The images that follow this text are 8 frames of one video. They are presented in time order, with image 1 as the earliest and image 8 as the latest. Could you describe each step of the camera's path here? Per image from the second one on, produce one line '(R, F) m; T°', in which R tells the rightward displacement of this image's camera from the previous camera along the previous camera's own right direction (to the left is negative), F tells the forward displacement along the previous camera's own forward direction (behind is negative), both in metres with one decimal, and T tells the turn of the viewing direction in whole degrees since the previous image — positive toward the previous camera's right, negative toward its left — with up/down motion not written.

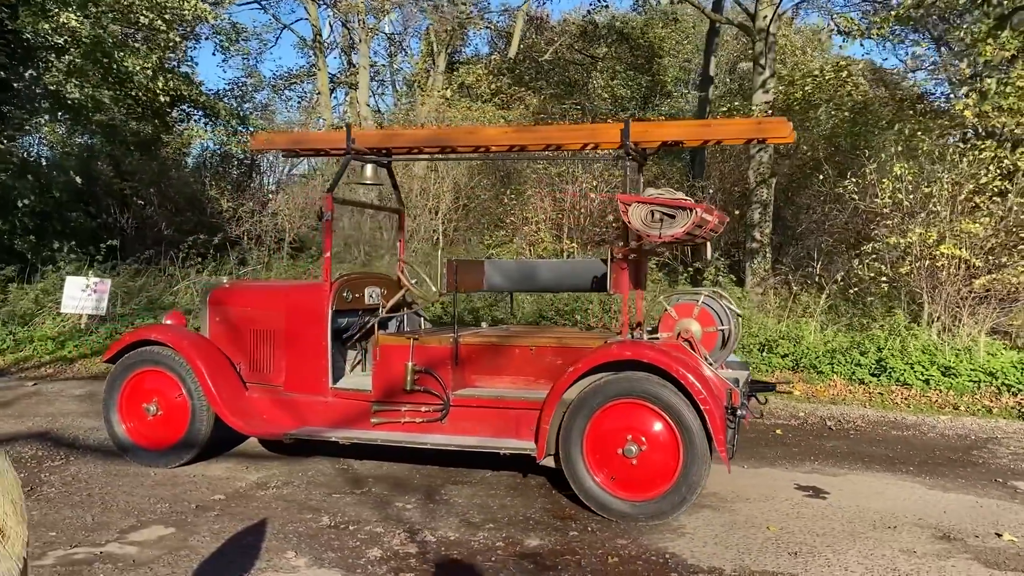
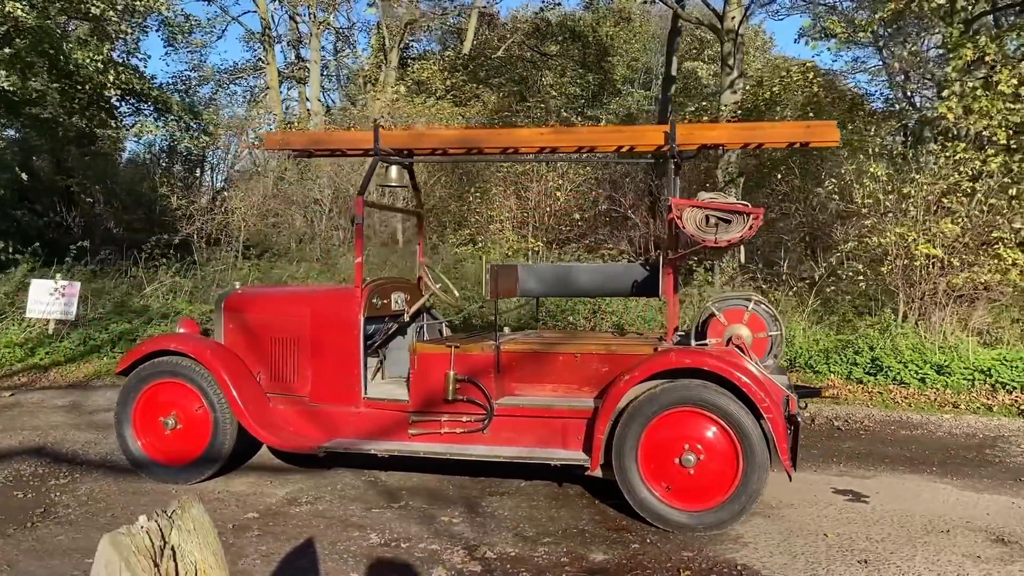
(-0.5, +0.1) m; +4°
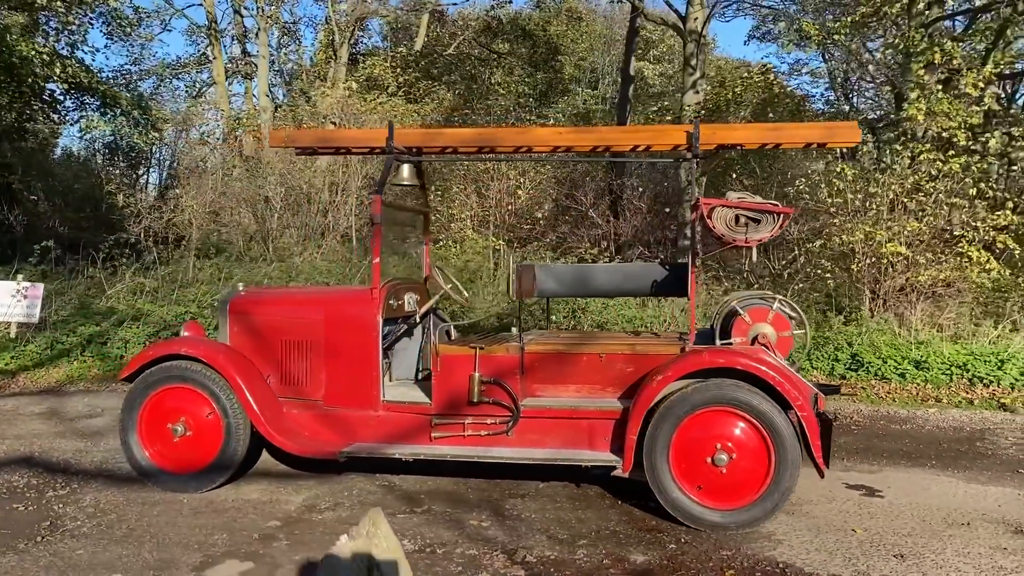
(-0.4, +0.1) m; +4°
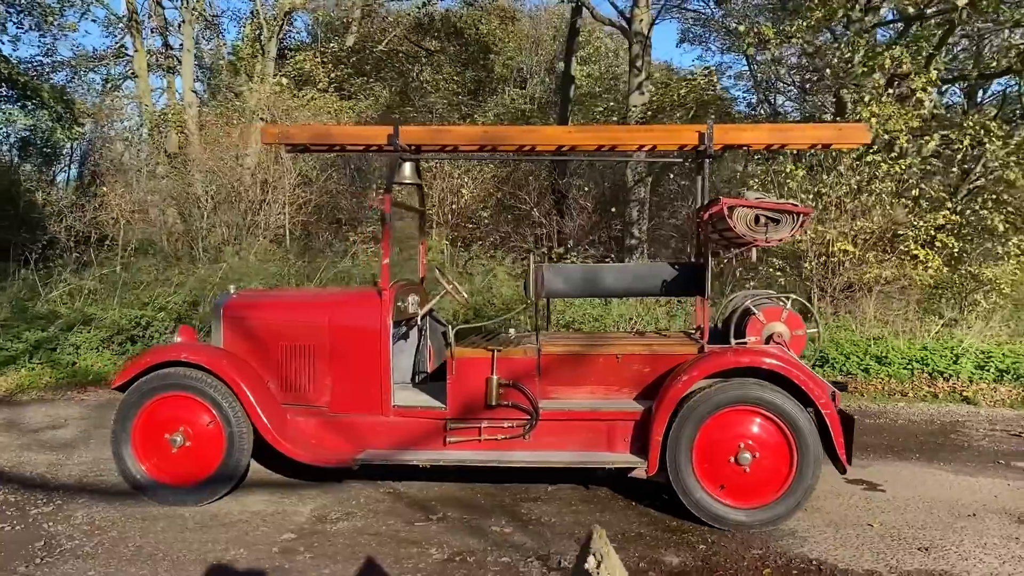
(-0.4, +0.1) m; +5°
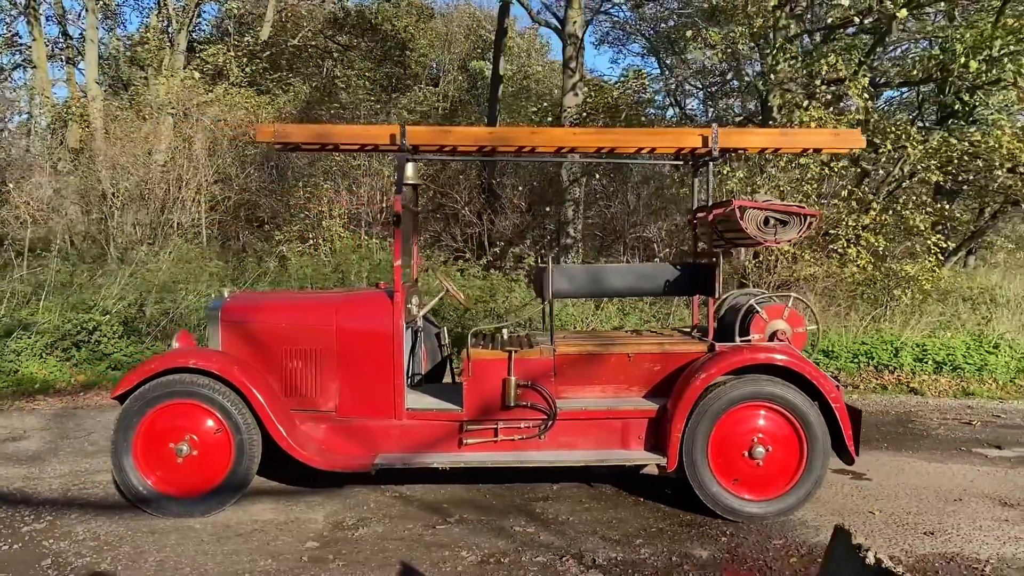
(-0.5, 0.0) m; +6°
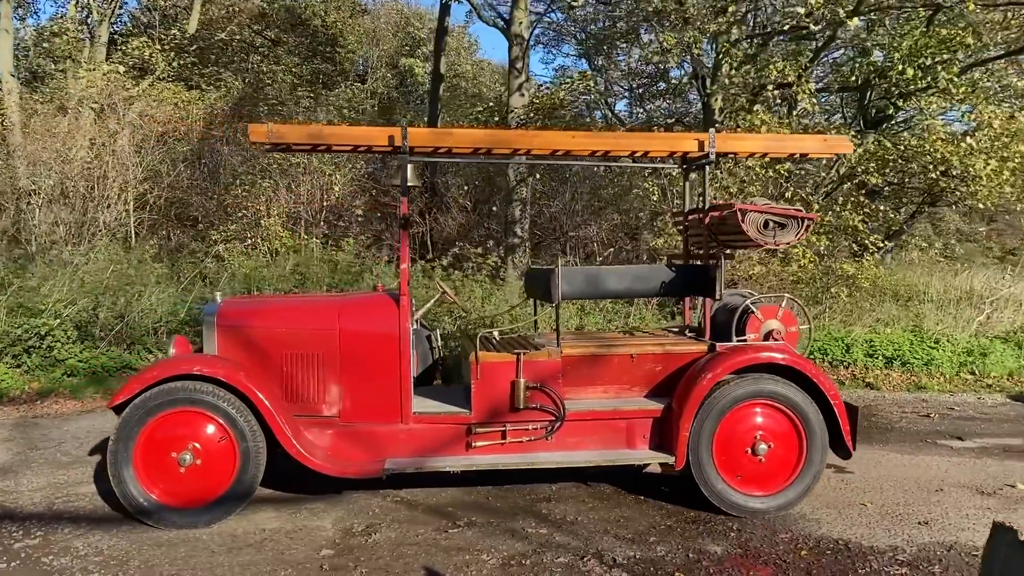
(-0.4, 0.0) m; +5°
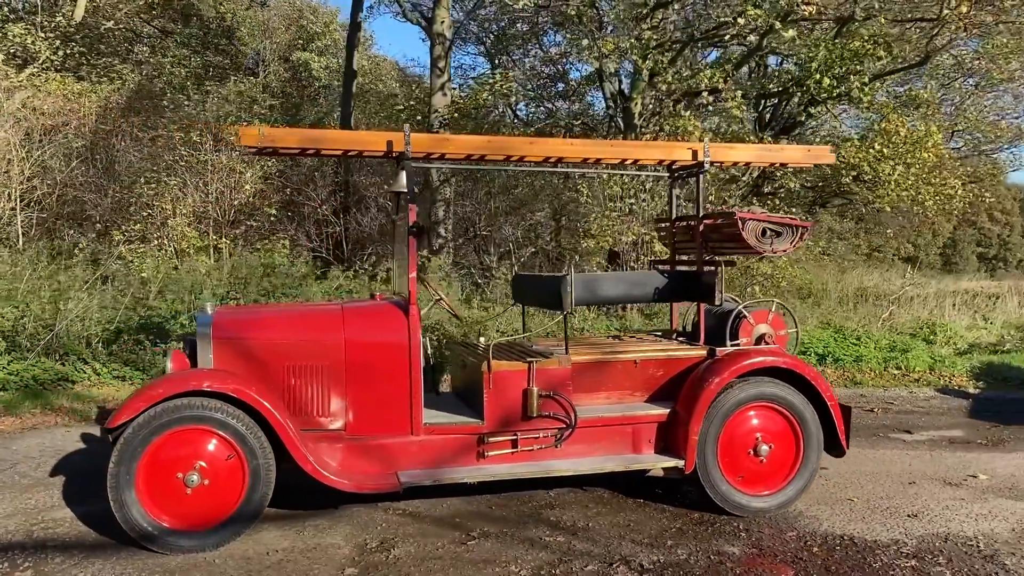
(-0.5, 0.0) m; +7°
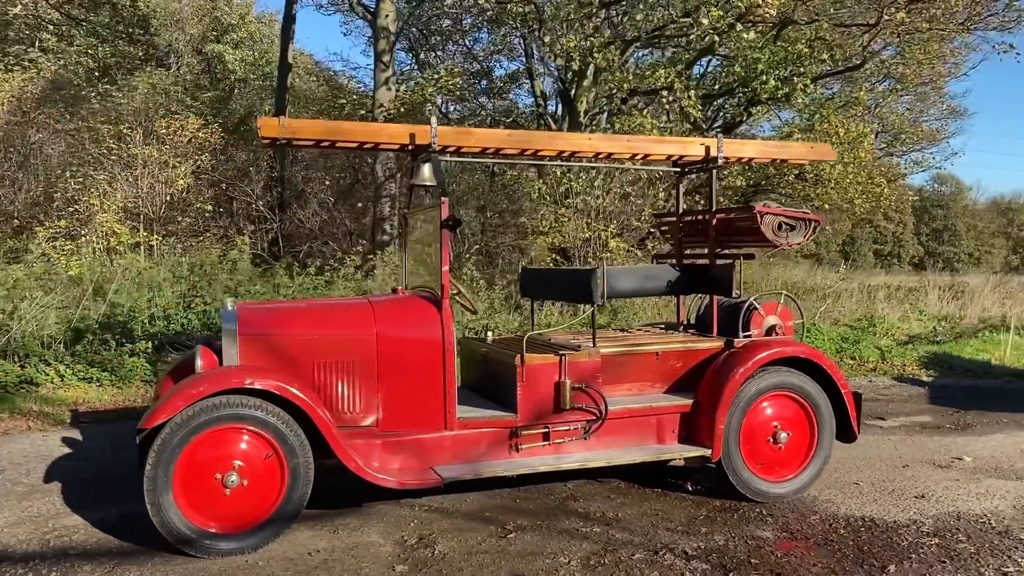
(-0.5, 0.0) m; +6°
